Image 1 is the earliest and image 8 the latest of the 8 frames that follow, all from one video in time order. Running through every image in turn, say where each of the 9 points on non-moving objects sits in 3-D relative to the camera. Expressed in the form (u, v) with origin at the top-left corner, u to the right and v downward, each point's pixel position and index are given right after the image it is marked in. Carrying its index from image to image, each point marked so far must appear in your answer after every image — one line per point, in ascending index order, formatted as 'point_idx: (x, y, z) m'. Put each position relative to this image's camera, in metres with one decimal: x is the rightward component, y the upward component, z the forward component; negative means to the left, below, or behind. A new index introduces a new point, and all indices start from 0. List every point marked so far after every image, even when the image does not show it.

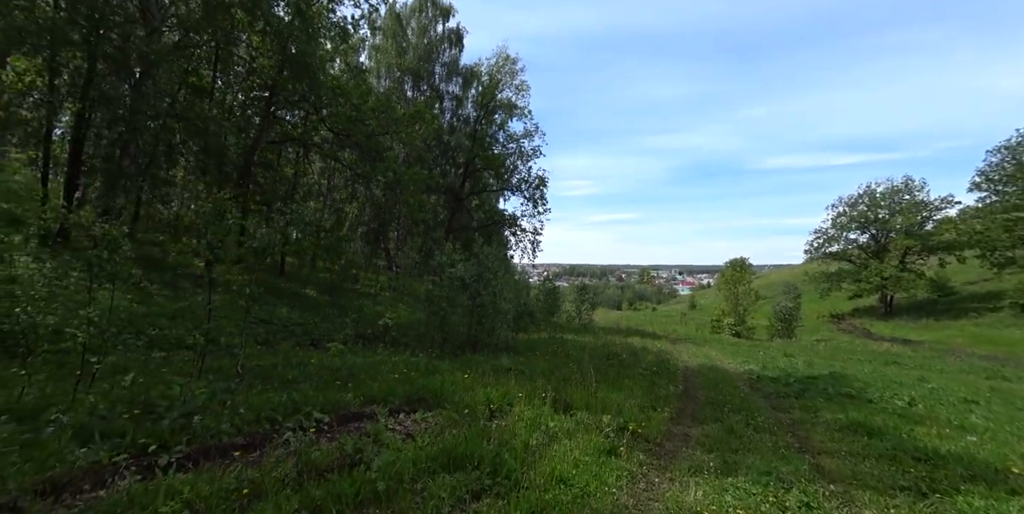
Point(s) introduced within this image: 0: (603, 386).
0: (+1.9, -2.7, +10.0) m
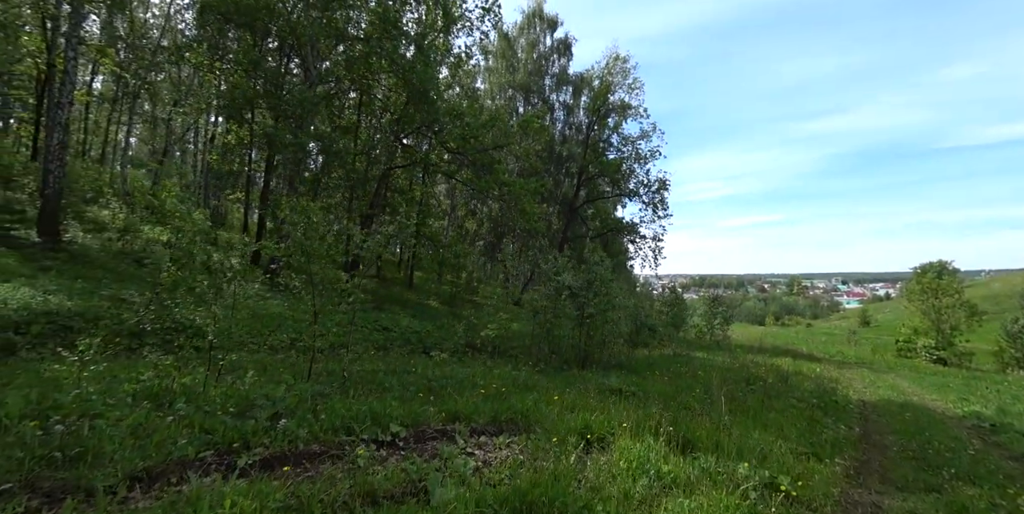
0: (+3.8, -2.7, +8.1) m
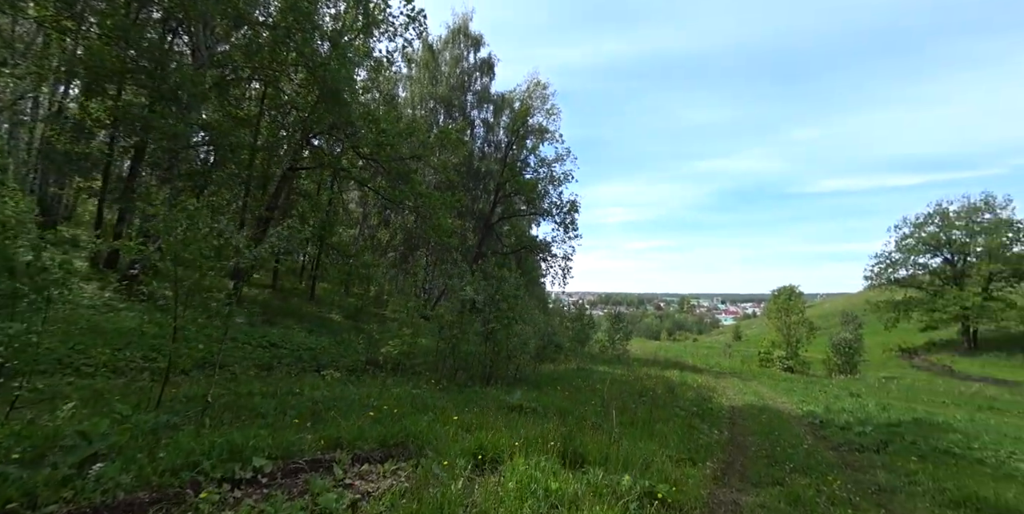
0: (+2.1, -3.1, +8.5) m
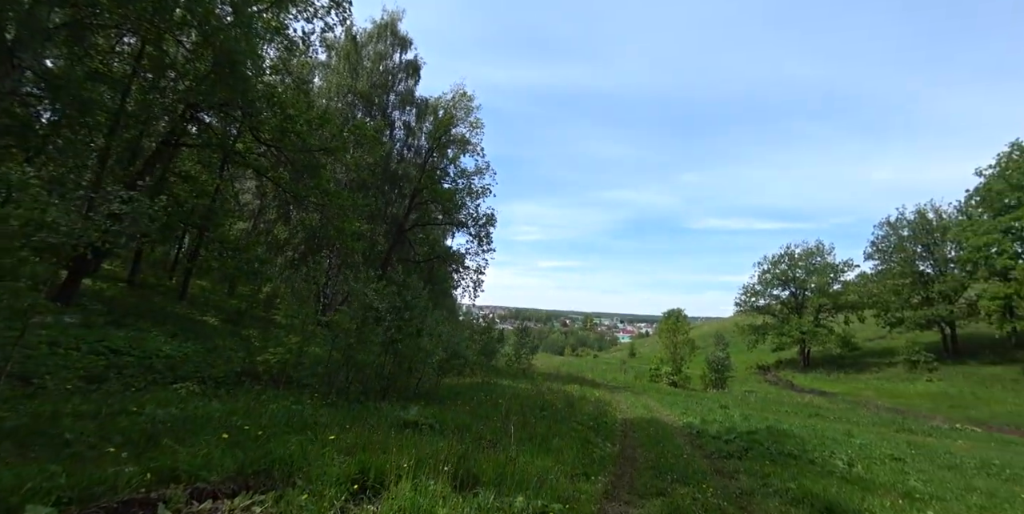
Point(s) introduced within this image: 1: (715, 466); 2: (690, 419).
0: (+0.3, -3.3, +8.3) m
1: (+4.8, -4.9, +11.2) m
2: (+7.0, -6.4, +18.6) m
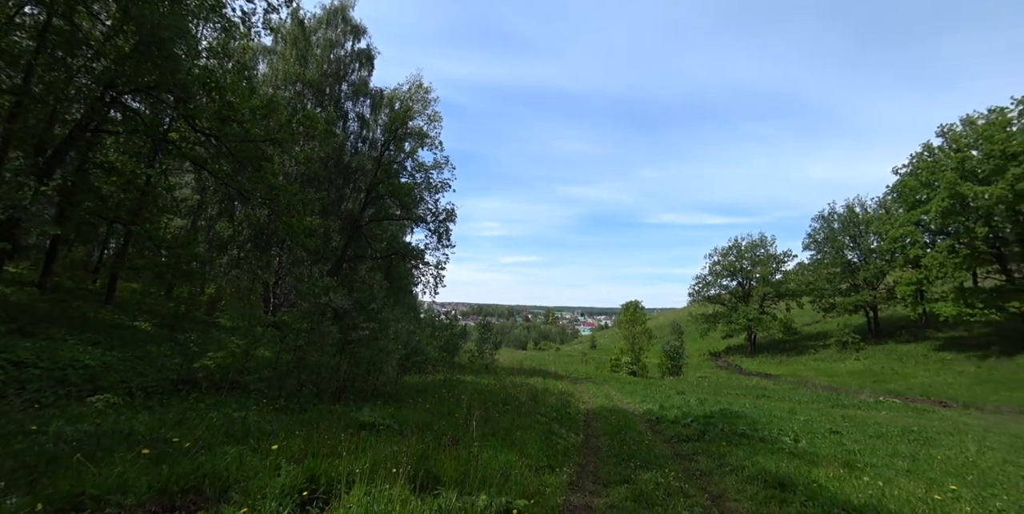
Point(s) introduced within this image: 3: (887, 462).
0: (-0.4, -3.2, +8.1) m
1: (+3.9, -4.6, +11.4) m
2: (+5.5, -6.0, +19.0) m
3: (+9.0, -4.9, +11.5) m
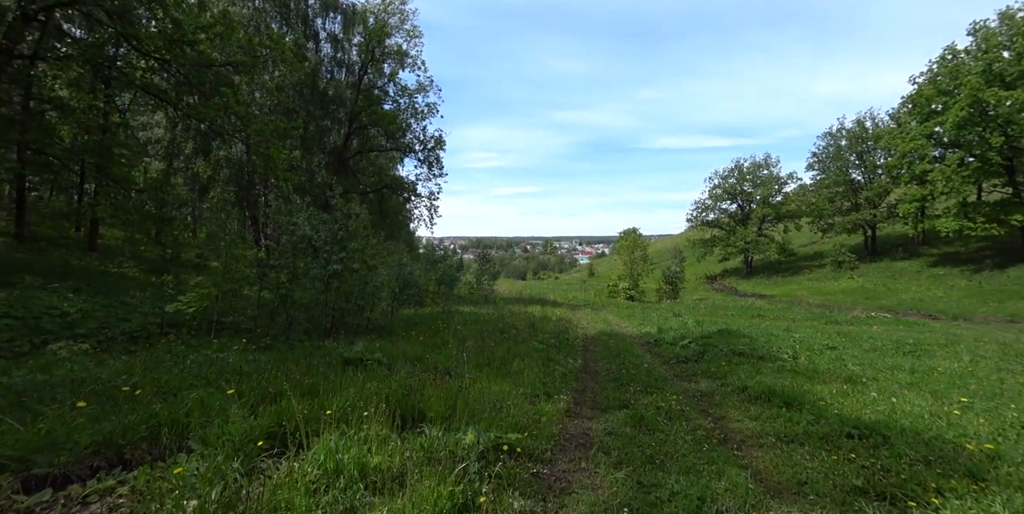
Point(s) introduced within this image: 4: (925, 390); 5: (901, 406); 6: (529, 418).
0: (-0.5, -1.9, +7.8) m
1: (+3.9, -2.7, +11.3) m
2: (+5.5, -2.9, +19.0) m
3: (+9.0, -2.8, +11.5) m
4: (+8.5, -2.7, +10.0) m
5: (+6.6, -2.5, +8.2) m
6: (+0.2, -2.0, +5.9) m
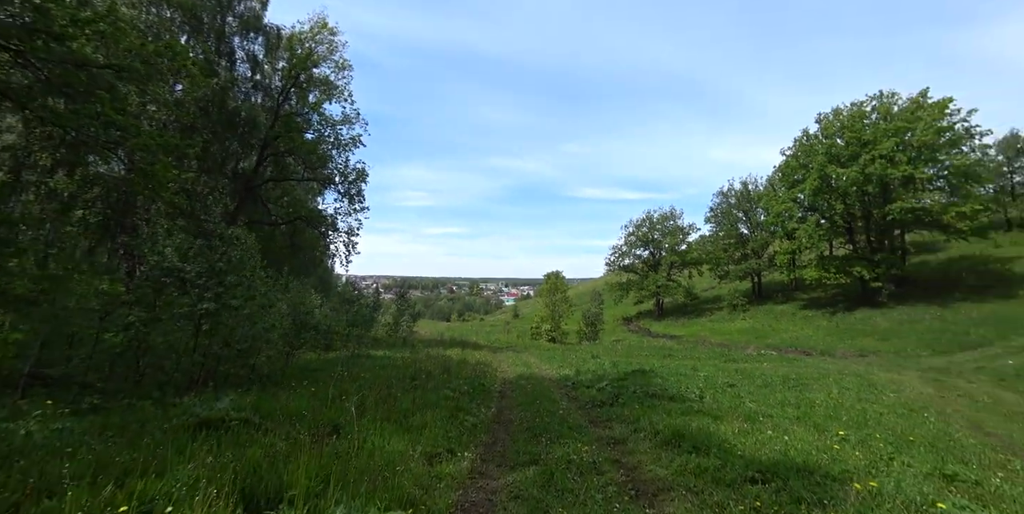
0: (-1.9, -2.5, +6.9) m
1: (+1.8, -3.7, +10.9) m
2: (+2.2, -4.6, +18.8) m
3: (+6.8, -4.0, +11.9) m
4: (+6.6, -3.7, +10.4) m
5: (+4.9, -3.3, +8.3) m
6: (-1.0, -2.4, +5.1) m
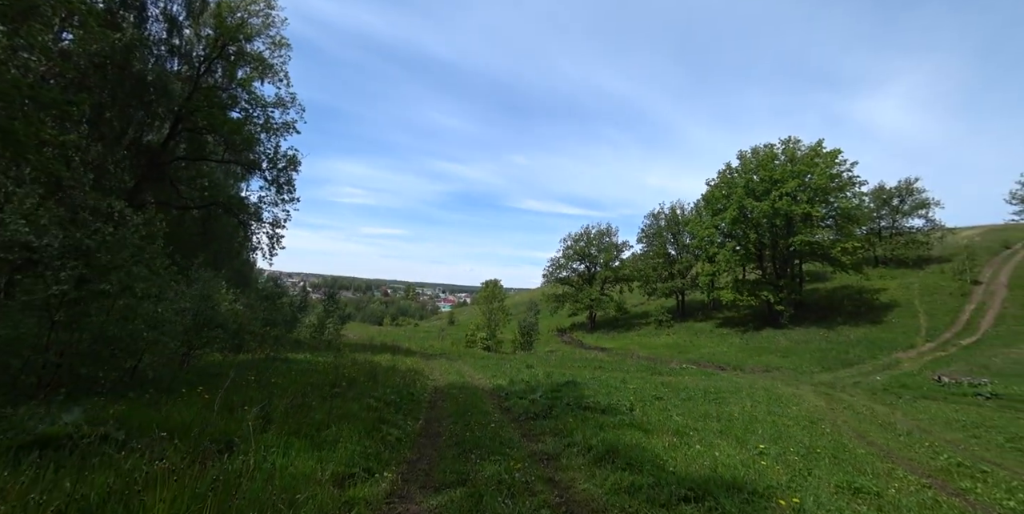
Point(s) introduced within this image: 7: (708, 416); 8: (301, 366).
0: (-2.9, -2.4, +6.0) m
1: (+0.3, -3.8, +10.4) m
2: (-0.4, -4.8, +18.2) m
3: (+5.1, -4.4, +12.0) m
4: (+5.1, -4.1, +10.5) m
5: (+3.7, -3.5, +8.2) m
6: (-1.7, -2.3, +4.3) m
7: (+5.8, -4.6, +13.3) m
8: (-6.9, -3.6, +15.7) m
